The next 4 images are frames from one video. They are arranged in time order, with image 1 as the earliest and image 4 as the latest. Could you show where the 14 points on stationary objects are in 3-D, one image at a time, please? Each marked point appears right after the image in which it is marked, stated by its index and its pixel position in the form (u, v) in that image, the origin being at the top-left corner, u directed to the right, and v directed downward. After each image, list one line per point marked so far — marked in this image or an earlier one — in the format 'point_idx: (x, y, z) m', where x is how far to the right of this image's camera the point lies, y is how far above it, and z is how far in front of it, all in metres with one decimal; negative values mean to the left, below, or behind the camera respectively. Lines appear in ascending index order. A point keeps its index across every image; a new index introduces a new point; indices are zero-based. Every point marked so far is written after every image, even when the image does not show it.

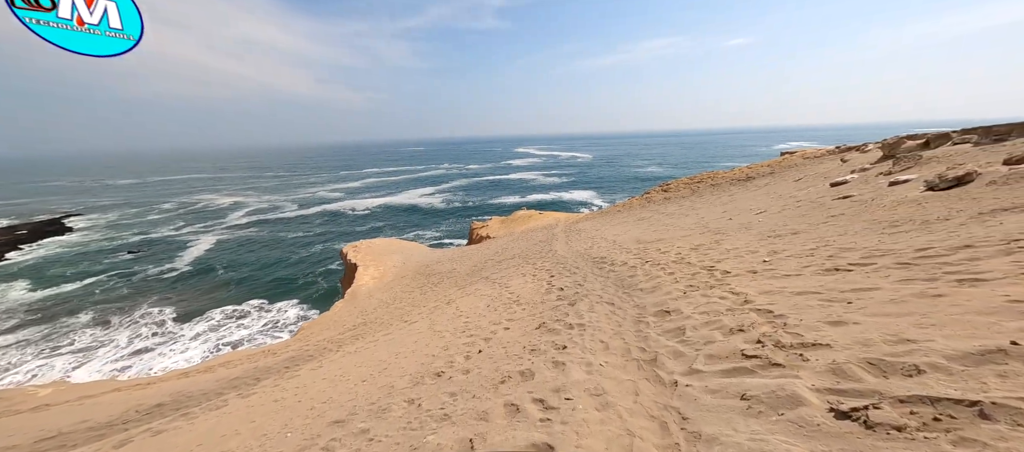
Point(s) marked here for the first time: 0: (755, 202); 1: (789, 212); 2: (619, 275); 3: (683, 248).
0: (+8.6, +0.8, +12.3) m
1: (+7.3, +0.4, +9.0) m
2: (+2.2, -1.0, +7.1) m
3: (+4.0, -0.5, +8.0) m
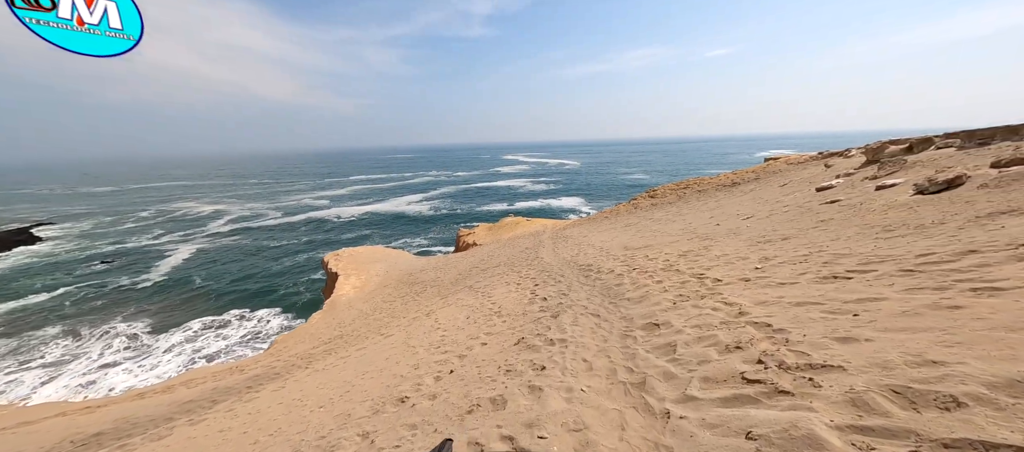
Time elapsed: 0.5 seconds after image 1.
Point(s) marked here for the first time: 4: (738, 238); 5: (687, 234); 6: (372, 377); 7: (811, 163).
0: (+8.1, +0.6, +12.2) m
1: (+6.8, +0.2, +8.9) m
2: (+1.8, -1.1, +6.8) m
3: (+3.6, -0.7, +7.8) m
4: (+5.0, -0.3, +7.7) m
5: (+5.0, -0.2, +9.9) m
6: (-1.9, -2.0, +4.6) m
7: (+13.4, +2.8, +15.5) m
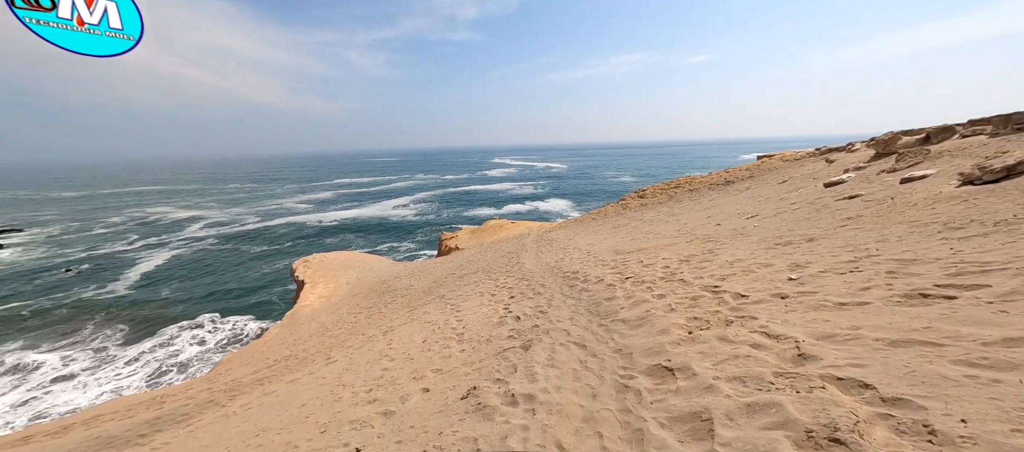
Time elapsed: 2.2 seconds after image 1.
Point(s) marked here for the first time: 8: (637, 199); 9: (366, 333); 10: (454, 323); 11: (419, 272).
0: (+7.4, +0.6, +11.1) m
1: (+6.2, +0.2, +7.7) m
2: (+1.3, -1.1, +5.5) m
3: (+3.0, -0.7, +6.5) m
4: (+4.5, -0.3, +6.5) m
5: (+4.4, -0.3, +8.7) m
6: (-2.3, -2.0, +3.2) m
7: (+12.6, +2.8, +14.6) m
8: (+7.2, +1.5, +19.8) m
9: (-3.7, -2.7, +8.8) m
10: (-1.1, -1.8, +6.4) m
11: (-4.6, -2.3, +17.2) m
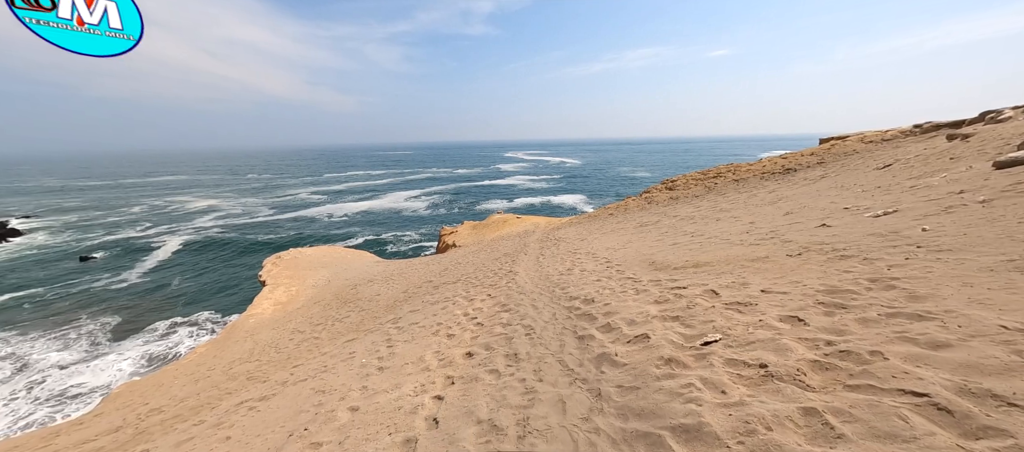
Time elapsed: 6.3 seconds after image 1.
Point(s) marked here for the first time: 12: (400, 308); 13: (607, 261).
0: (+7.1, +0.6, +7.5) m
1: (+5.8, +0.2, +4.2) m
2: (+0.8, -1.1, +2.2) m
3: (+2.5, -0.7, +3.1) m
4: (+4.0, -0.3, +3.0) m
5: (+4.0, -0.3, +5.2) m
6: (-2.9, -2.0, 0.0) m
7: (+12.4, +2.7, +10.8) m
8: (+7.3, +1.6, +16.1) m
9: (-4.2, -2.6, +5.6) m
10: (-1.6, -1.8, +3.2) m
11: (-4.8, -2.0, +14.1) m
12: (-2.9, -2.1, +8.7) m
13: (+2.0, -0.7, +7.2) m
